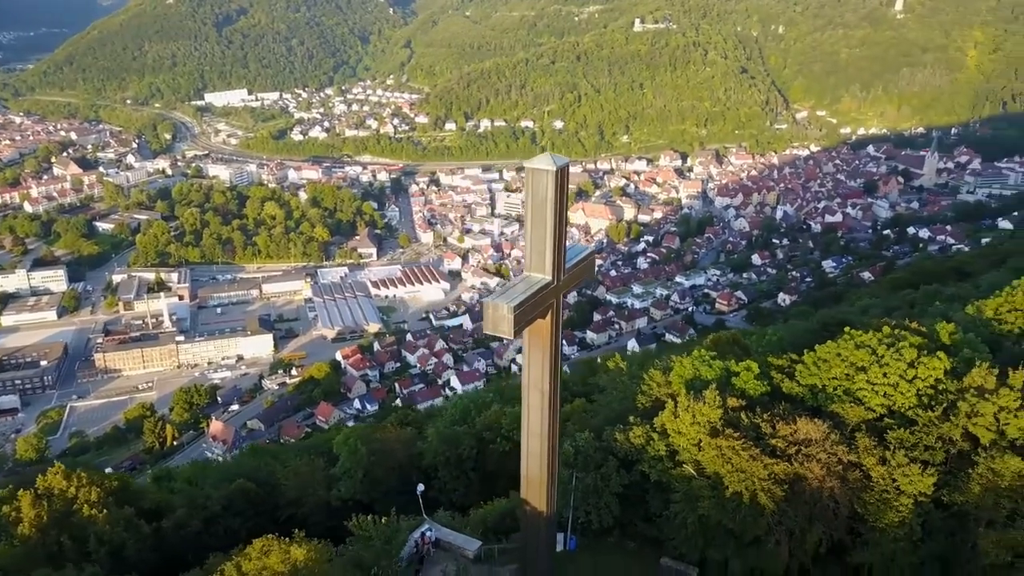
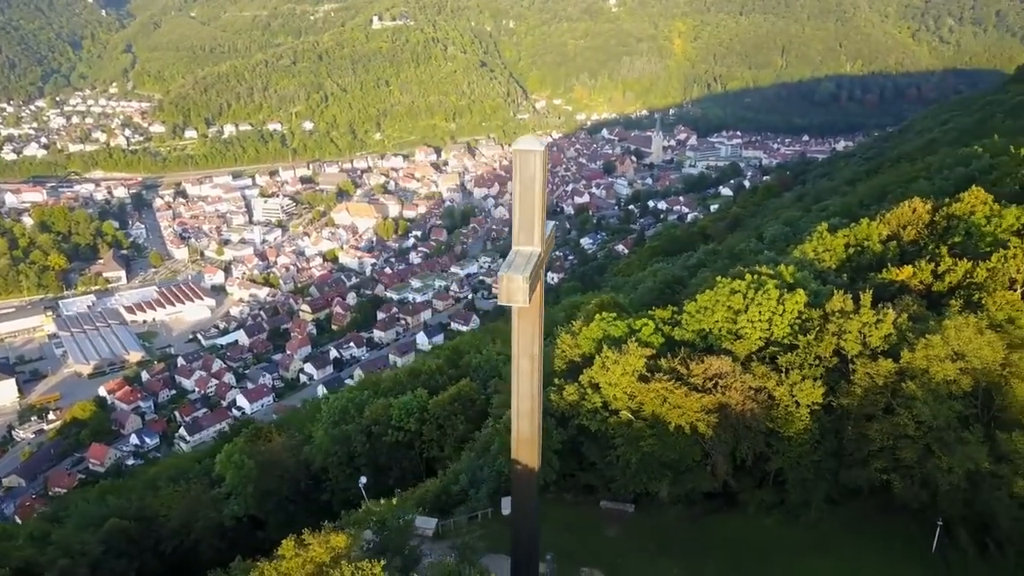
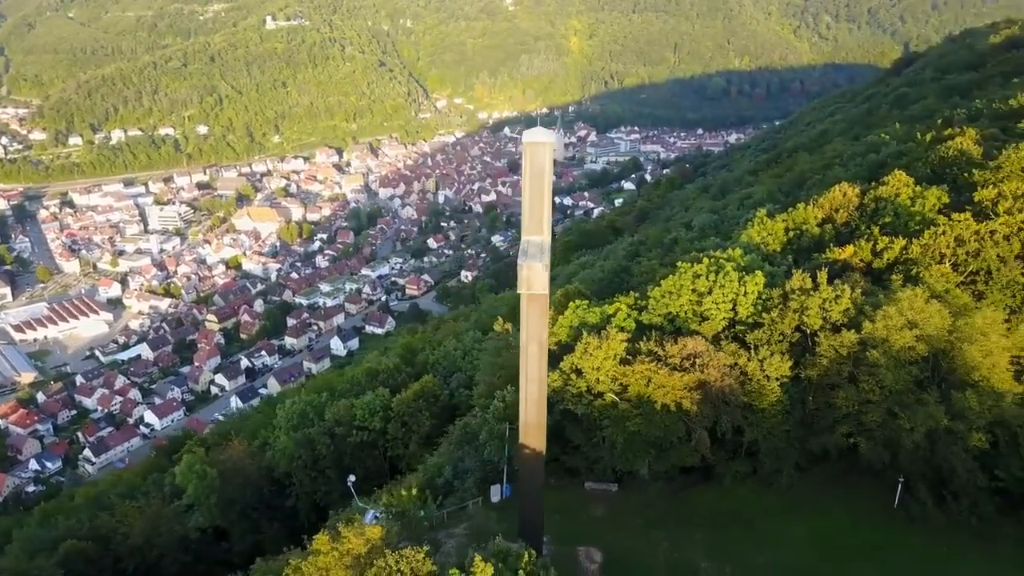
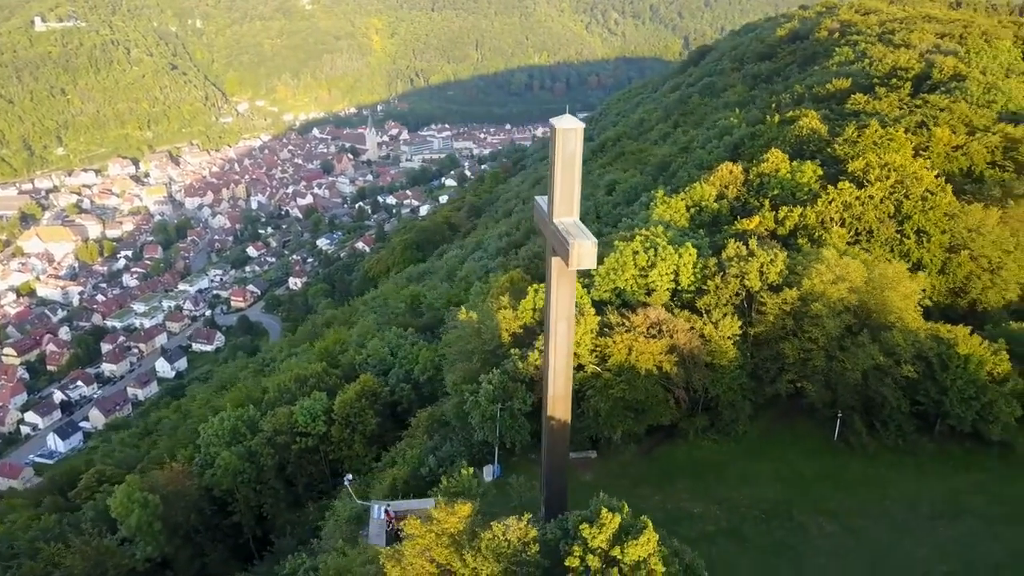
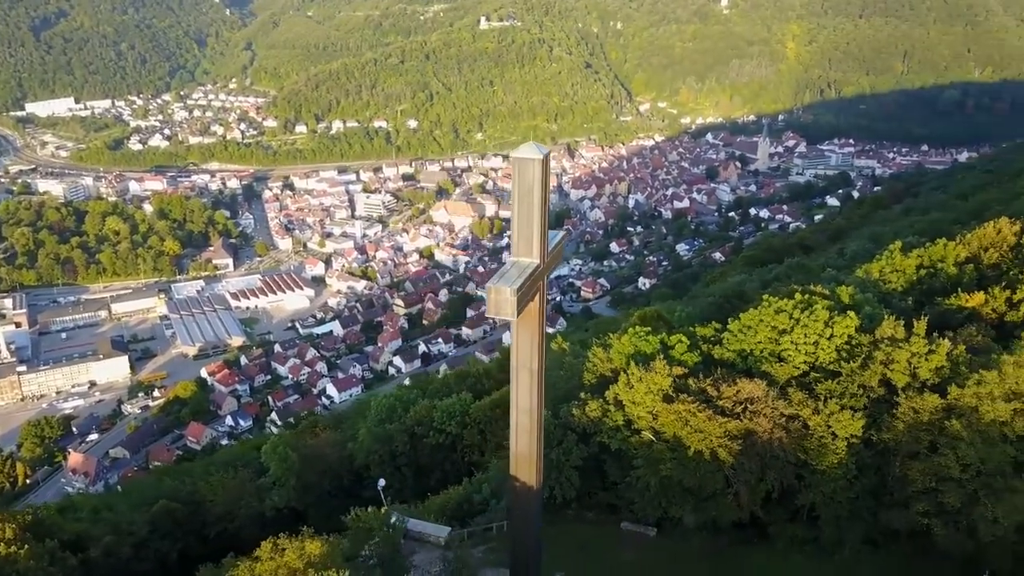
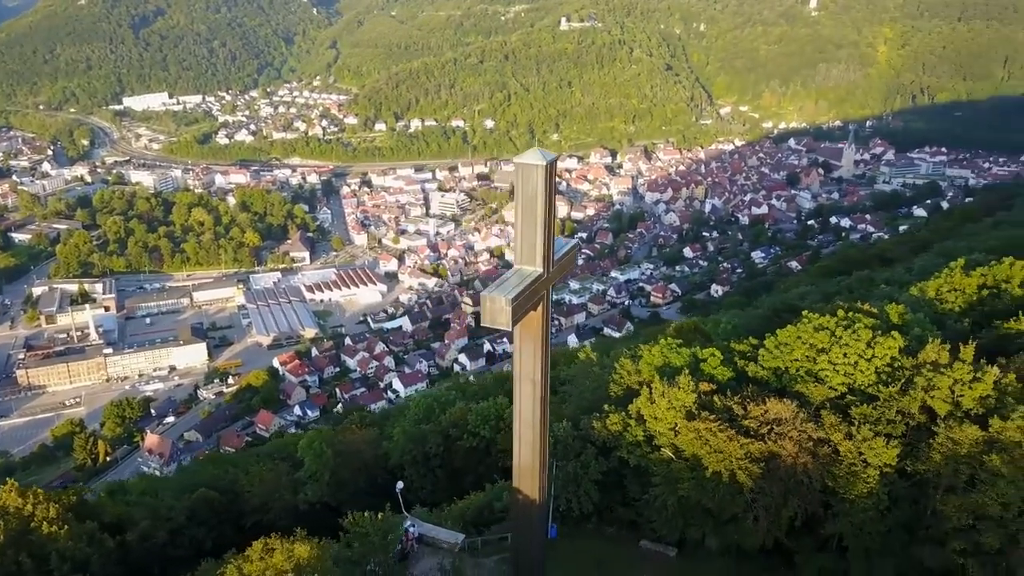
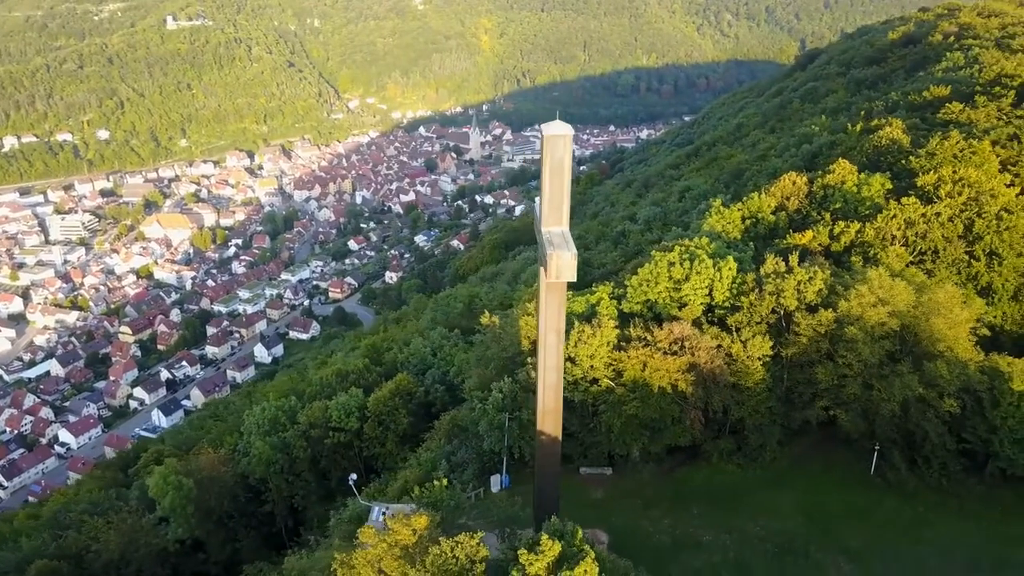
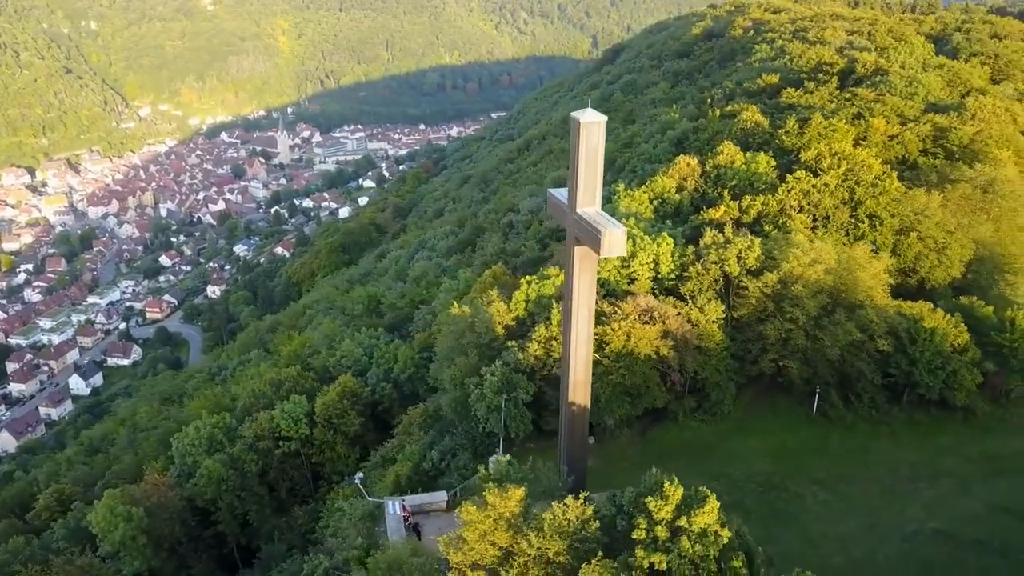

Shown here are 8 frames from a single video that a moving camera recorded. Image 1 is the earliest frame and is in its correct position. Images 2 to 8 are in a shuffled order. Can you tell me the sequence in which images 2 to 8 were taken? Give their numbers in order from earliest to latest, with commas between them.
6, 5, 2, 3, 7, 4, 8
